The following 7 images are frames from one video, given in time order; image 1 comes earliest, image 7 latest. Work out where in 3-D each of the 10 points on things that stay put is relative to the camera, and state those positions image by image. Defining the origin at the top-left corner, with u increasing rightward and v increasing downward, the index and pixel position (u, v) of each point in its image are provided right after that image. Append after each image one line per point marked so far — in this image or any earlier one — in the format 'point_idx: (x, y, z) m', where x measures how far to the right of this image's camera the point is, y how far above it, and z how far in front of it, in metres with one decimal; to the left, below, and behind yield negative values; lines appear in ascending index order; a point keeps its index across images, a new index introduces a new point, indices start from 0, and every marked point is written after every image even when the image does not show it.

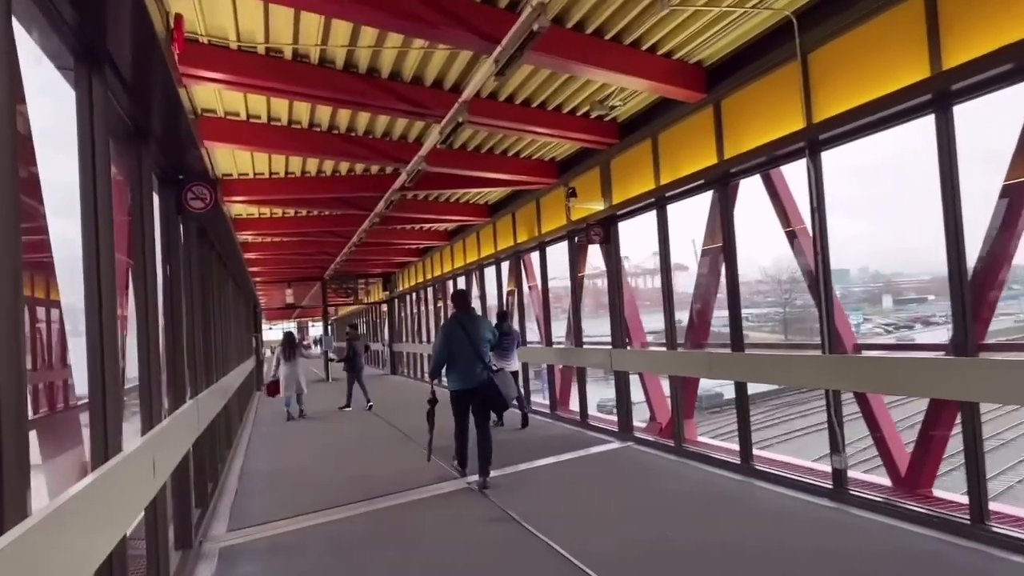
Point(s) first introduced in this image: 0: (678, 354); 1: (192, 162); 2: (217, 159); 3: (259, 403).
0: (+1.5, -0.6, +6.0) m
1: (-2.0, +0.8, +4.5) m
2: (-3.2, +1.4, +7.5) m
3: (-5.2, -2.3, +14.2) m
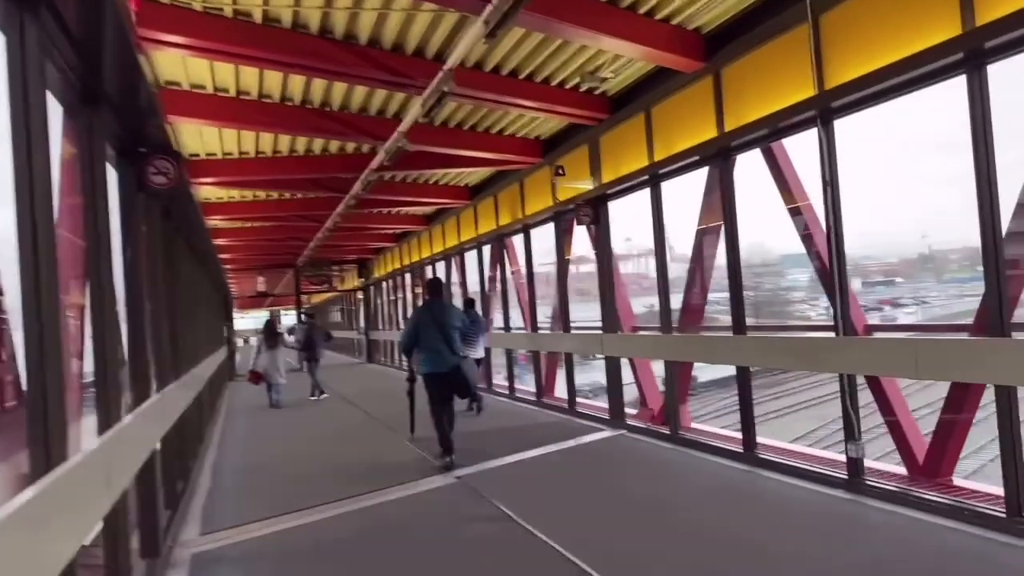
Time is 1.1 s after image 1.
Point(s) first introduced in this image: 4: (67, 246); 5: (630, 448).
0: (+1.4, -0.4, +5.8) m
1: (-2.1, +0.9, +4.1) m
2: (-3.3, +1.5, +7.0) m
3: (-5.6, -2.1, +13.7) m
4: (-1.9, +0.2, +3.0) m
5: (+1.1, -1.4, +6.1) m
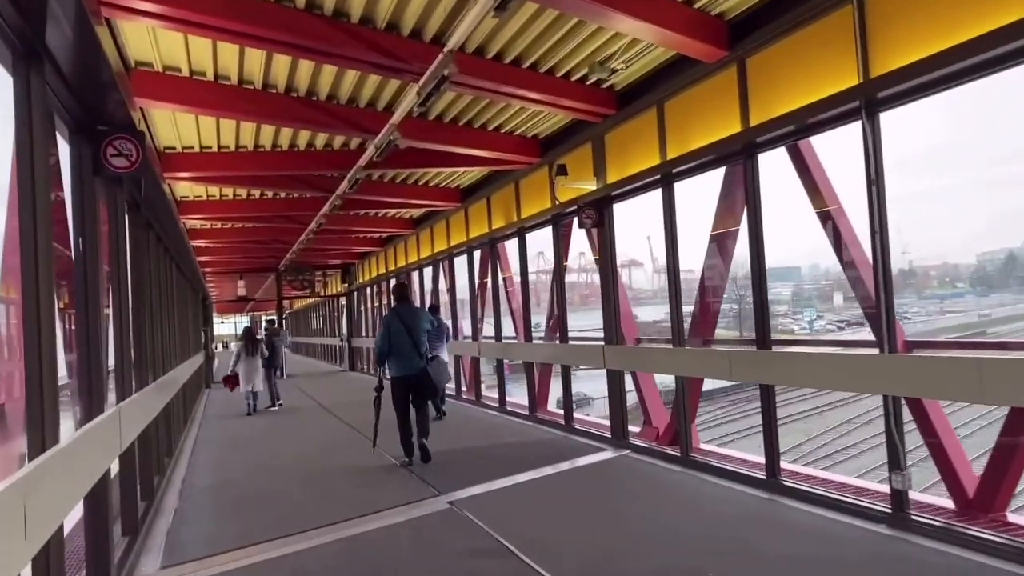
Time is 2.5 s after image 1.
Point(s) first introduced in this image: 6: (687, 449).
0: (+1.4, -0.5, +5.3) m
1: (-2.0, +0.9, +3.5) m
2: (-3.3, +1.5, +6.5) m
3: (-5.8, -2.1, +13.1) m
4: (-1.9, +0.2, +2.5) m
5: (+1.0, -1.5, +5.6) m
6: (+1.4, -1.3, +5.7) m
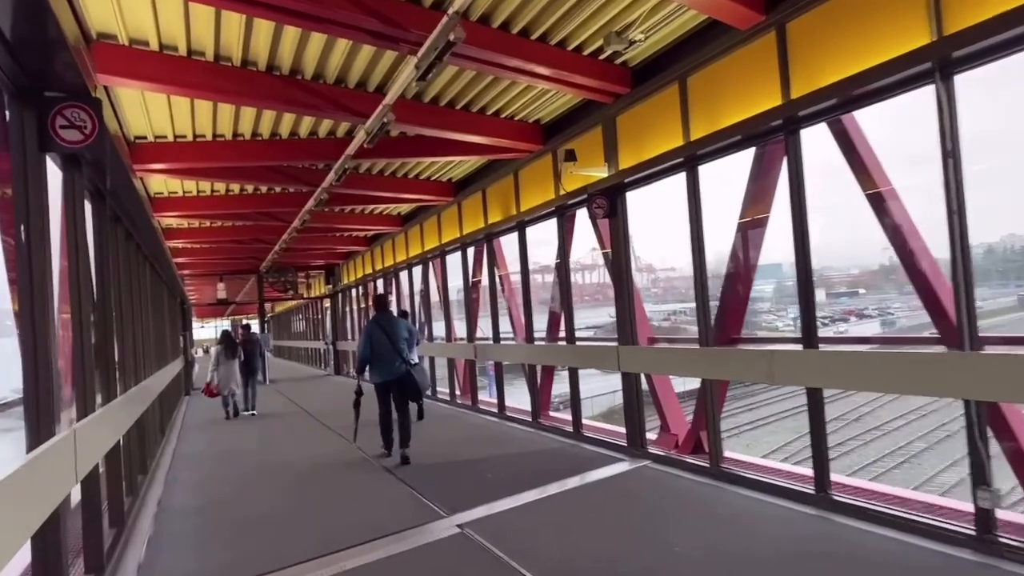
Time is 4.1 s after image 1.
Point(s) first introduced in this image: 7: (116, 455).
0: (+1.5, -0.5, +4.9) m
1: (-1.9, +0.9, +3.0) m
2: (-3.3, +1.5, +5.9) m
3: (-5.9, -2.2, +12.4) m
4: (-1.7, +0.2, +2.0) m
5: (+1.1, -1.5, +5.1) m
6: (+1.5, -1.3, +5.2) m
7: (-2.6, -1.1, +4.6) m
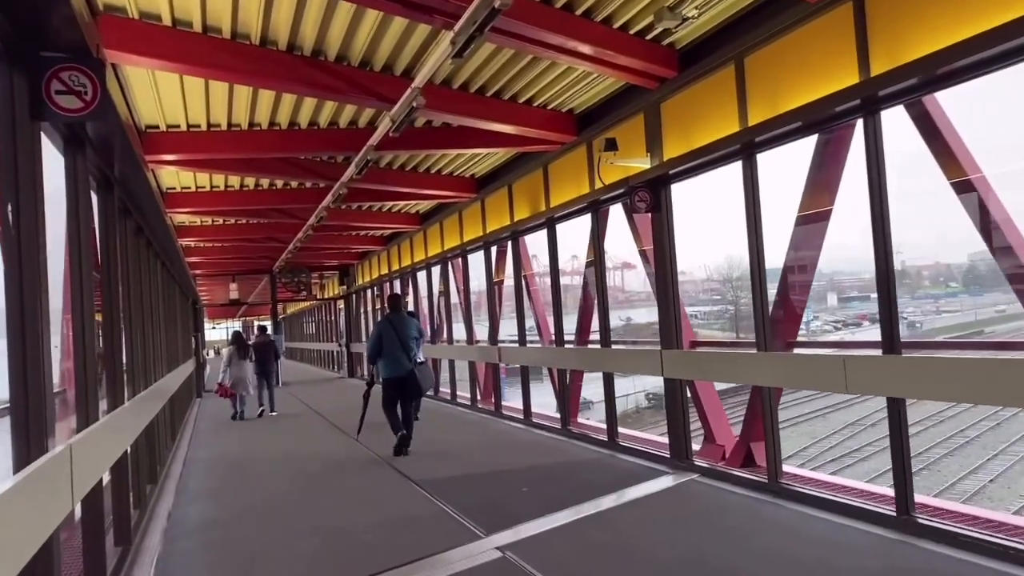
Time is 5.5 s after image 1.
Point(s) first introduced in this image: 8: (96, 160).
0: (+1.7, -0.4, +4.4) m
1: (-1.7, +1.0, +2.6) m
2: (-3.0, +1.5, +5.5) m
3: (-5.5, -2.2, +12.1) m
4: (-1.5, +0.2, +1.6) m
5: (+1.4, -1.5, +4.7) m
6: (+1.8, -1.3, +4.7) m
7: (-2.4, -1.1, +4.2) m
8: (-2.4, +0.7, +4.0) m
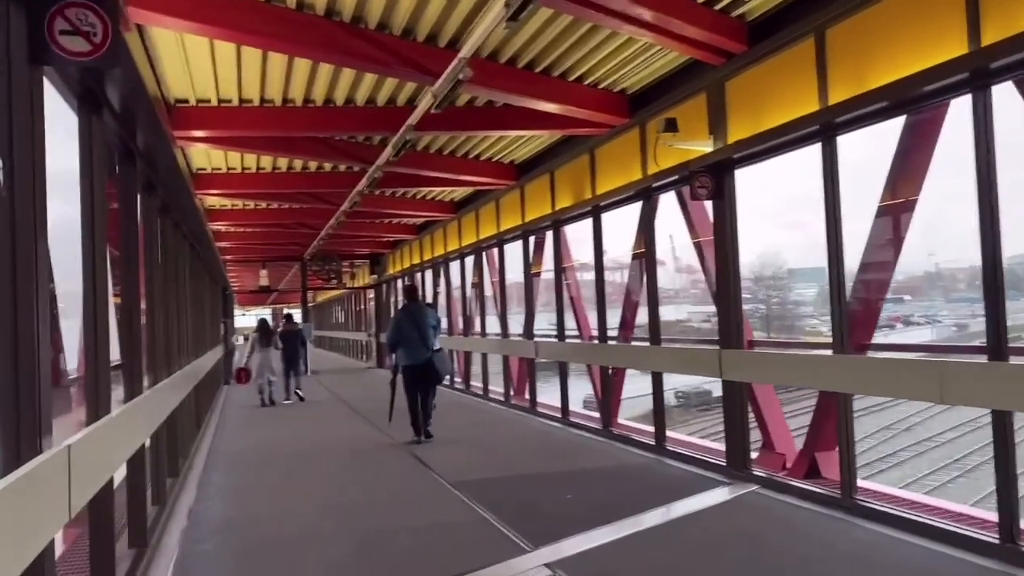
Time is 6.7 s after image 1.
0: (+2.0, -0.4, +4.0) m
1: (-1.4, +1.0, +2.3) m
2: (-2.6, +1.7, +5.2) m
3: (-4.9, -1.9, +11.9) m
4: (-1.3, +0.3, +1.2) m
5: (+1.6, -1.4, +4.3) m
6: (+2.1, -1.3, +4.3) m
7: (-2.1, -1.0, +3.9) m
8: (-2.1, +0.8, +3.7) m
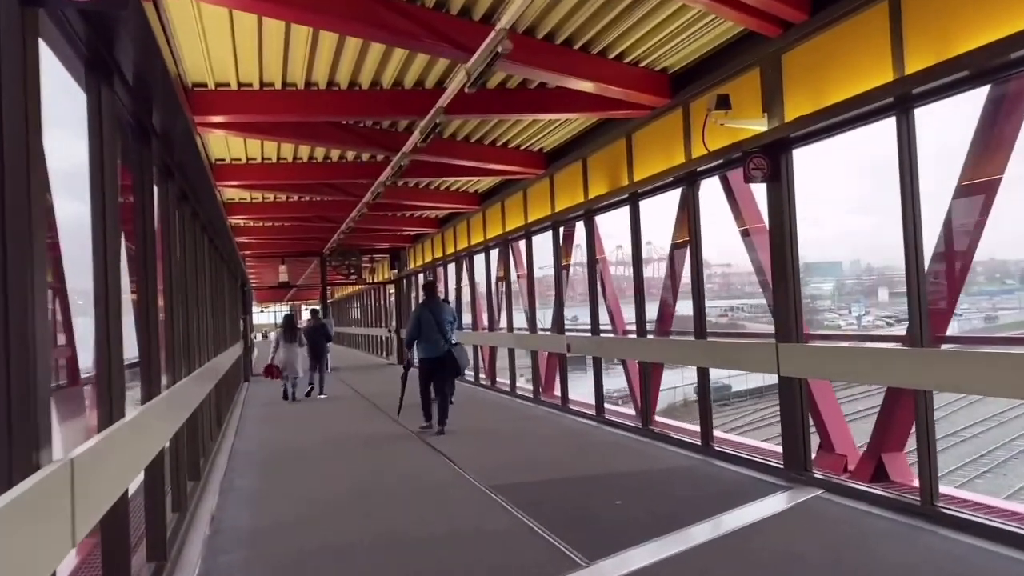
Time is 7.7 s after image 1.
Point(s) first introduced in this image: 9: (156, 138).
0: (+2.3, -0.4, +3.6) m
1: (-1.2, +1.1, +1.9) m
2: (-2.4, +1.7, +4.9) m
3: (-4.5, -1.8, +11.7) m
4: (-1.1, +0.4, +0.9) m
5: (+1.9, -1.4, +3.9) m
6: (+2.3, -1.2, +3.9) m
7: (-1.8, -0.9, +3.6) m
8: (-1.9, +0.9, +3.4) m
9: (-2.1, +0.9, +4.0) m
